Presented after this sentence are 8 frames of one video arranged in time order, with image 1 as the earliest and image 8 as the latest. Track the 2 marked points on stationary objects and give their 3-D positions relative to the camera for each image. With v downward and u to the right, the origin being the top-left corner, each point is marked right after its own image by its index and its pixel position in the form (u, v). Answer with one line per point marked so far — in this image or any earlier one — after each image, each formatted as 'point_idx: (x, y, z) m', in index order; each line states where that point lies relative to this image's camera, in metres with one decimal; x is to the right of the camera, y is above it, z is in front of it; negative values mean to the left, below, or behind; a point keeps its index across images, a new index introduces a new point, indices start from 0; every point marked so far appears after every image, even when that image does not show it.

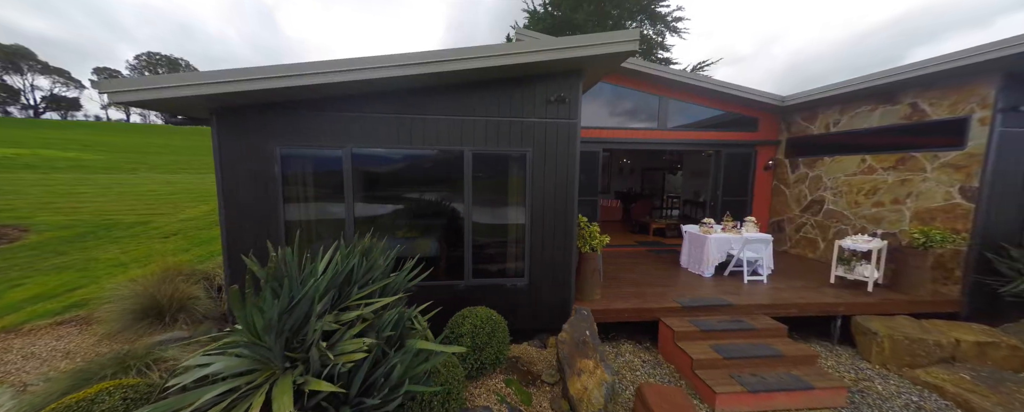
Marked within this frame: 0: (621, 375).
0: (+1.1, -1.7, +3.0) m
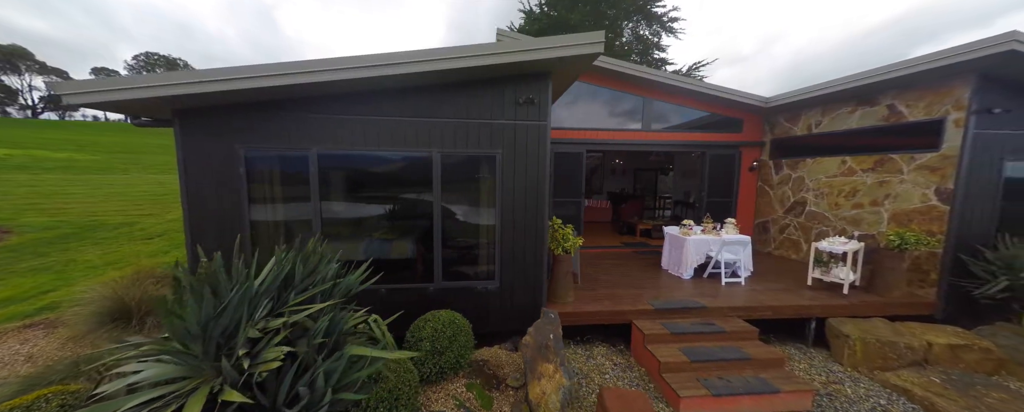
0: (+0.8, -1.7, +3.0) m
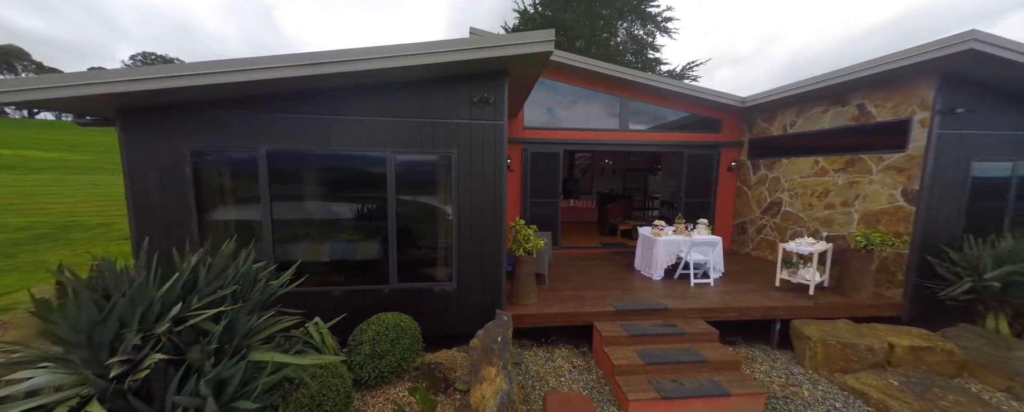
0: (+0.3, -1.7, +3.0) m
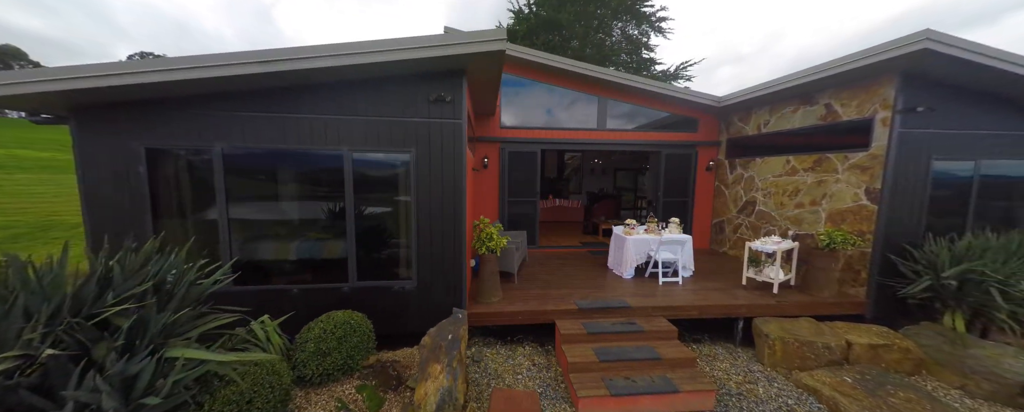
0: (-0.1, -1.7, +3.0) m
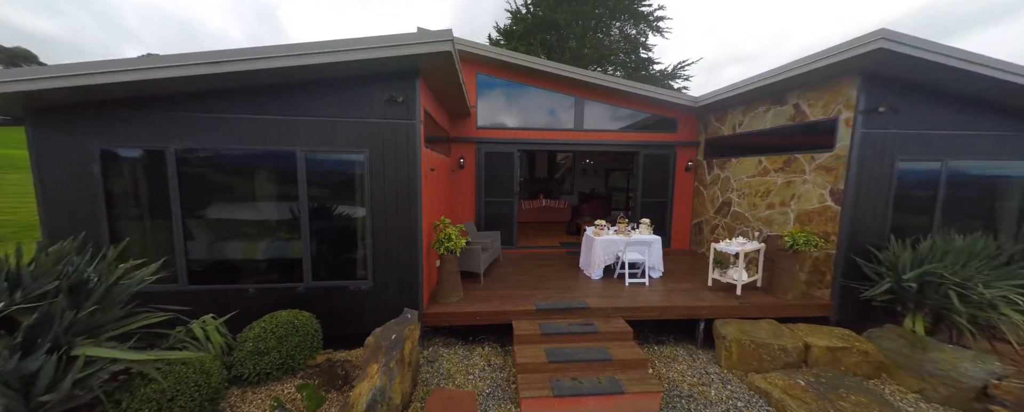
0: (-0.6, -1.7, +3.0) m
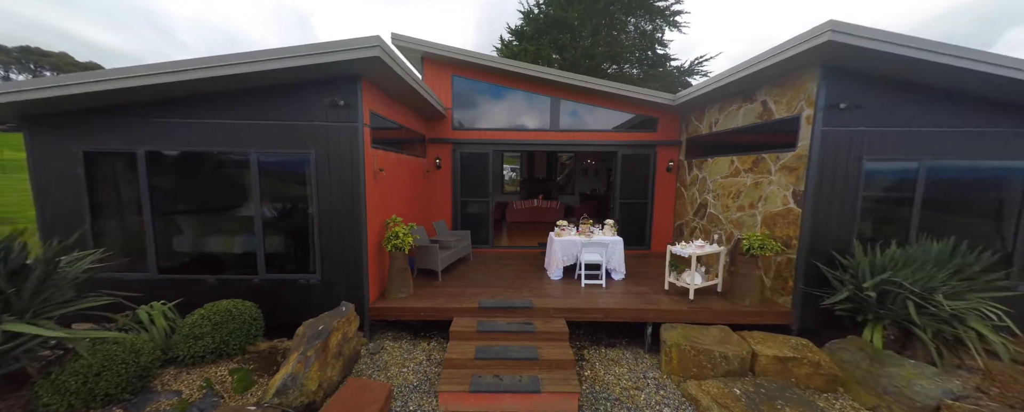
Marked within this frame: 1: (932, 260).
0: (-1.3, -1.7, +3.1) m
1: (+4.1, -0.5, +3.0) m
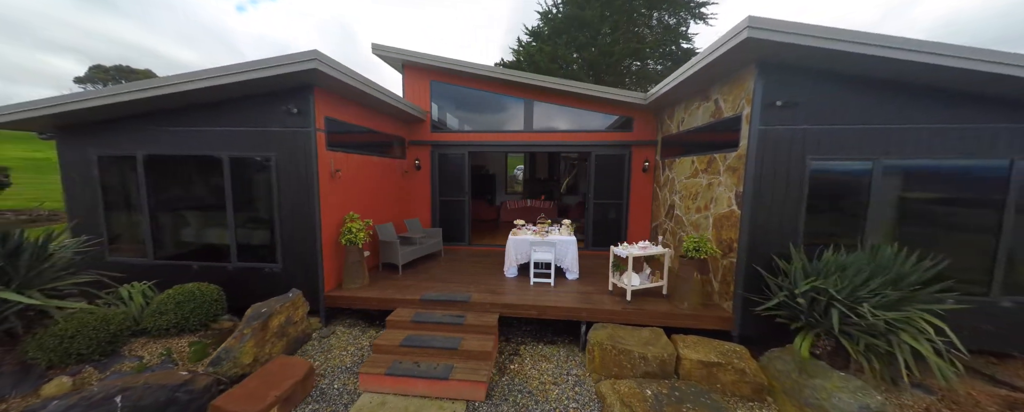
0: (-2.1, -1.7, +3.4) m
1: (+3.3, -0.6, +2.8) m
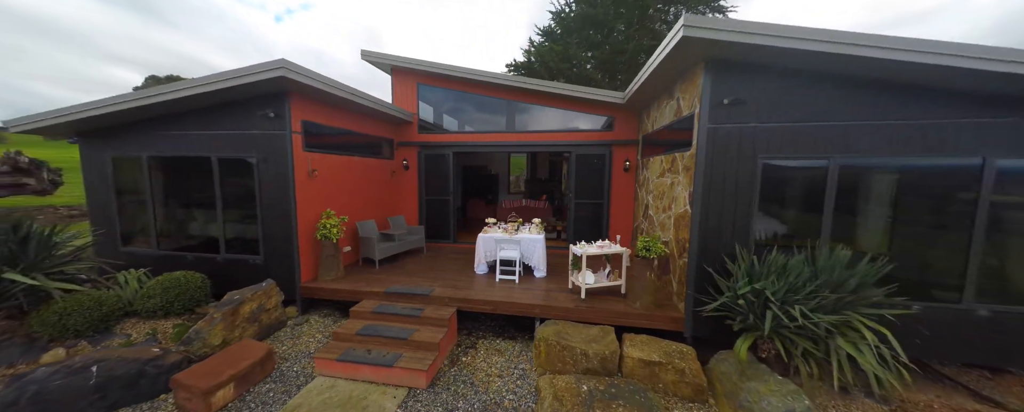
0: (-2.7, -1.6, +3.7) m
1: (+2.7, -0.6, +2.7) m
